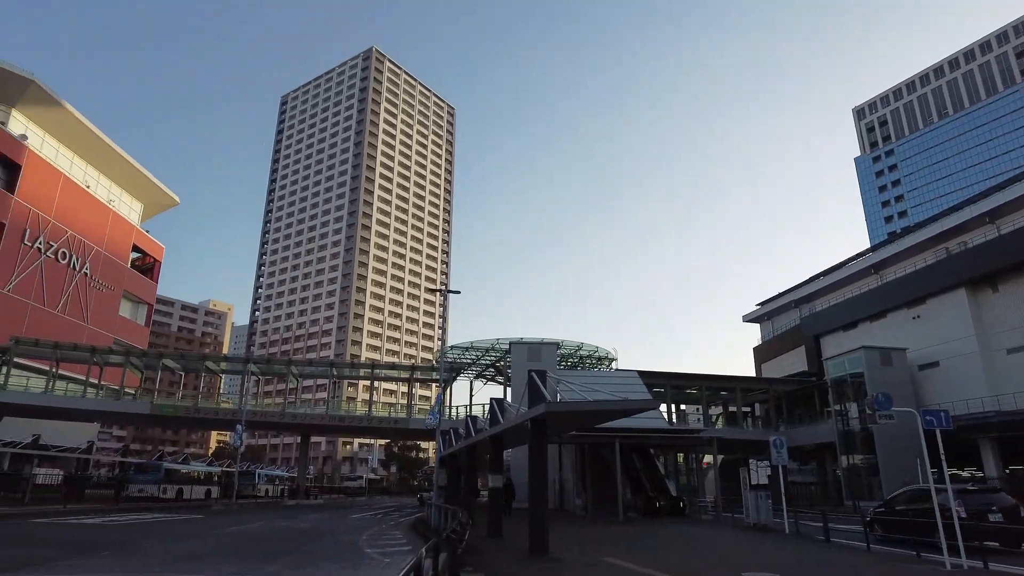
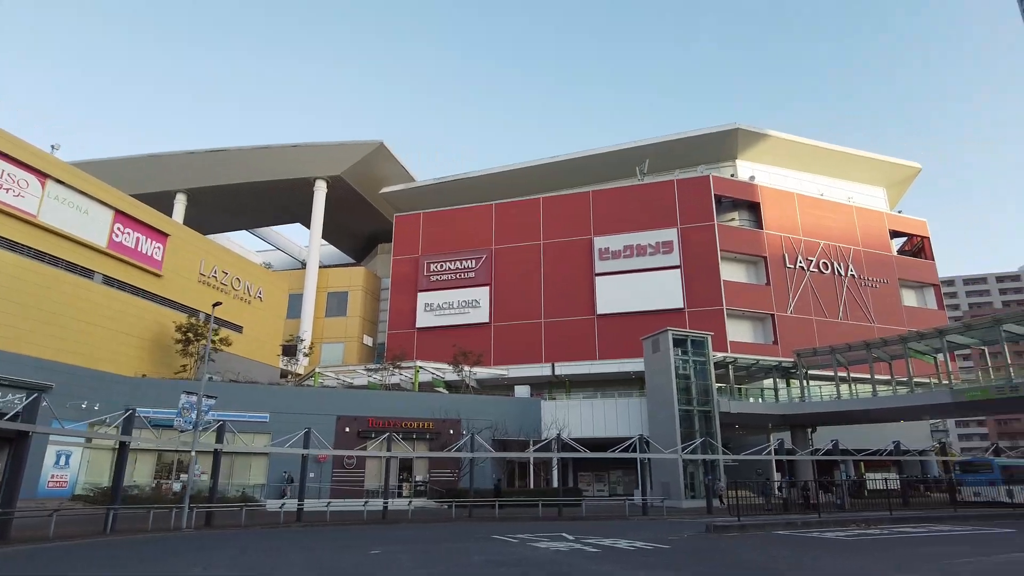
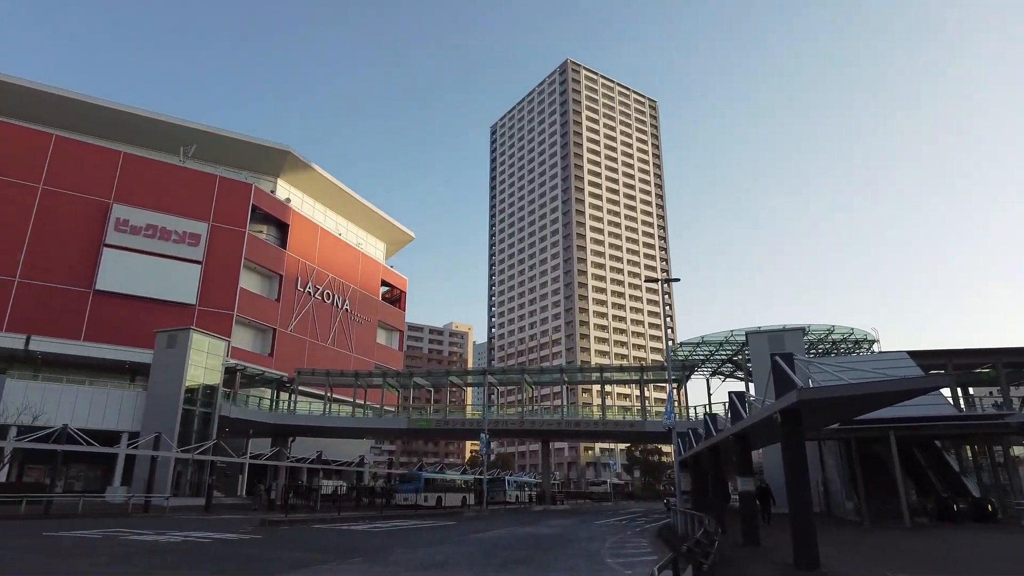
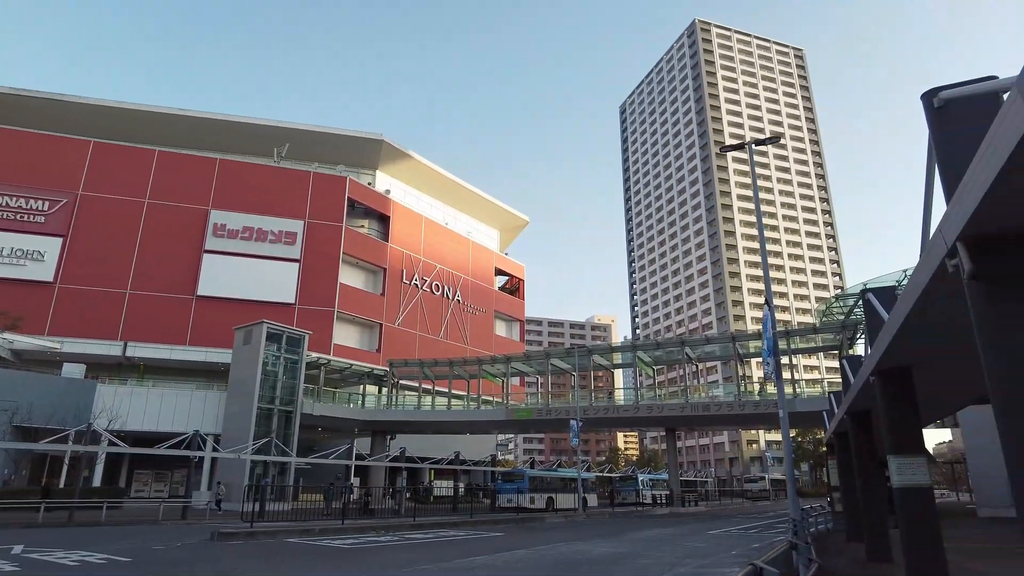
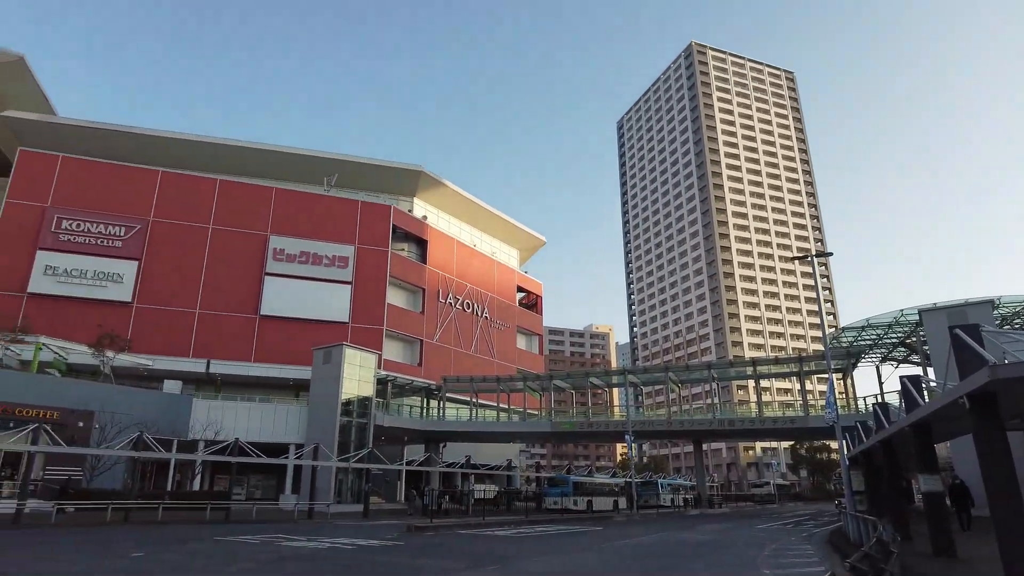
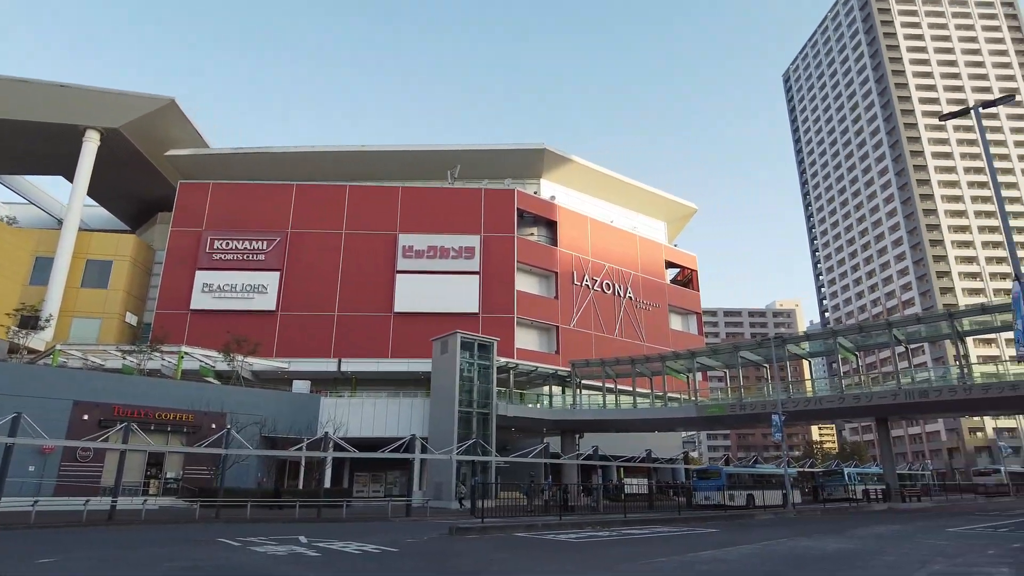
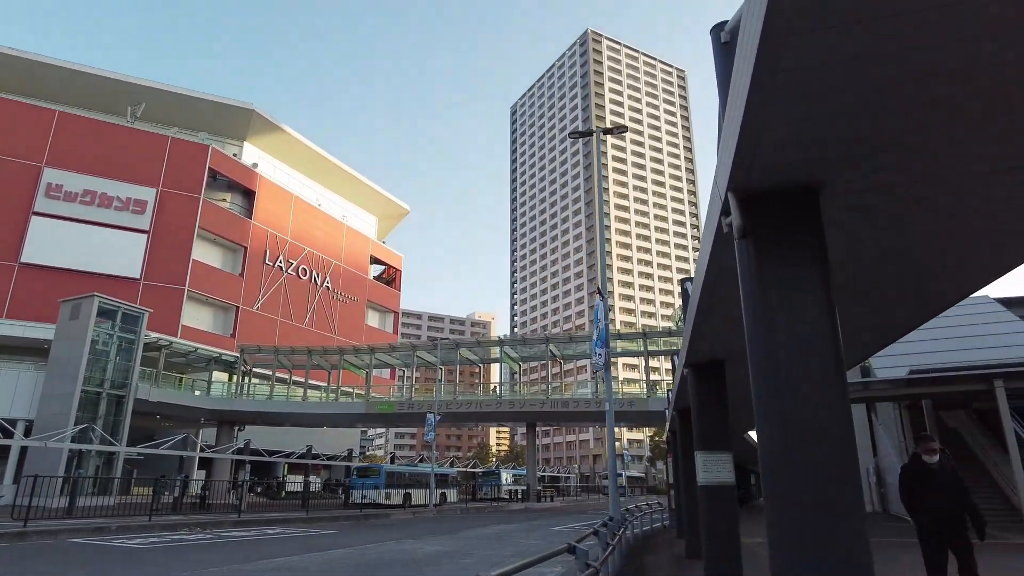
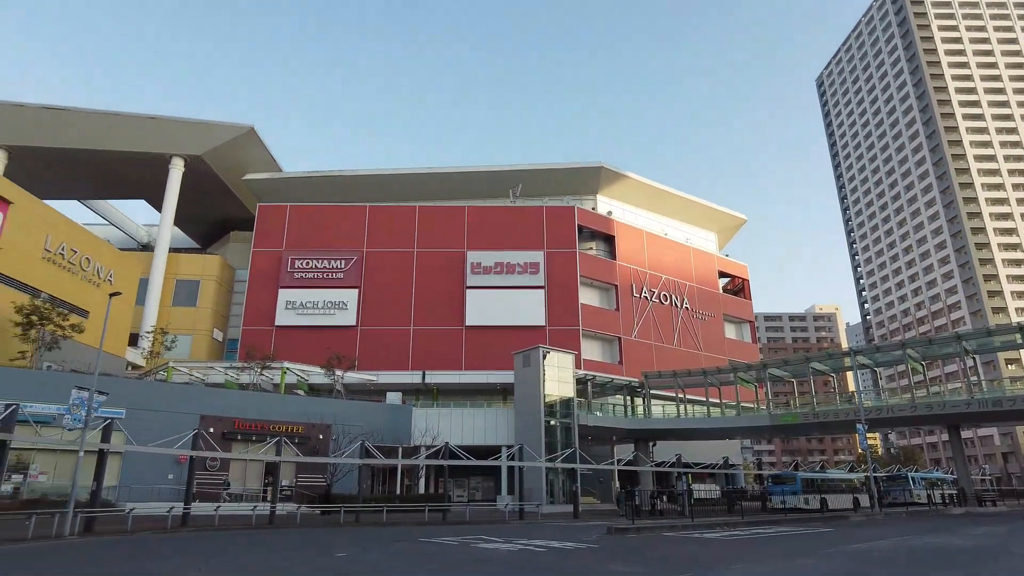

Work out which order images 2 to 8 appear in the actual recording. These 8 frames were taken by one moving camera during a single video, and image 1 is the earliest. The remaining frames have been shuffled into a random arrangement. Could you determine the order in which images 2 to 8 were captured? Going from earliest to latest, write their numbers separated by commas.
3, 5, 8, 2, 6, 4, 7
